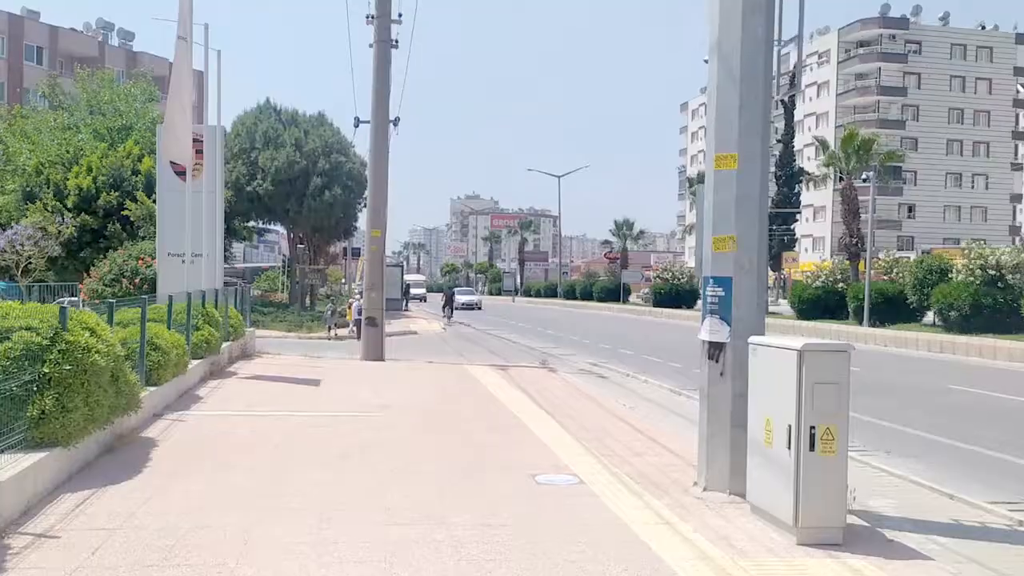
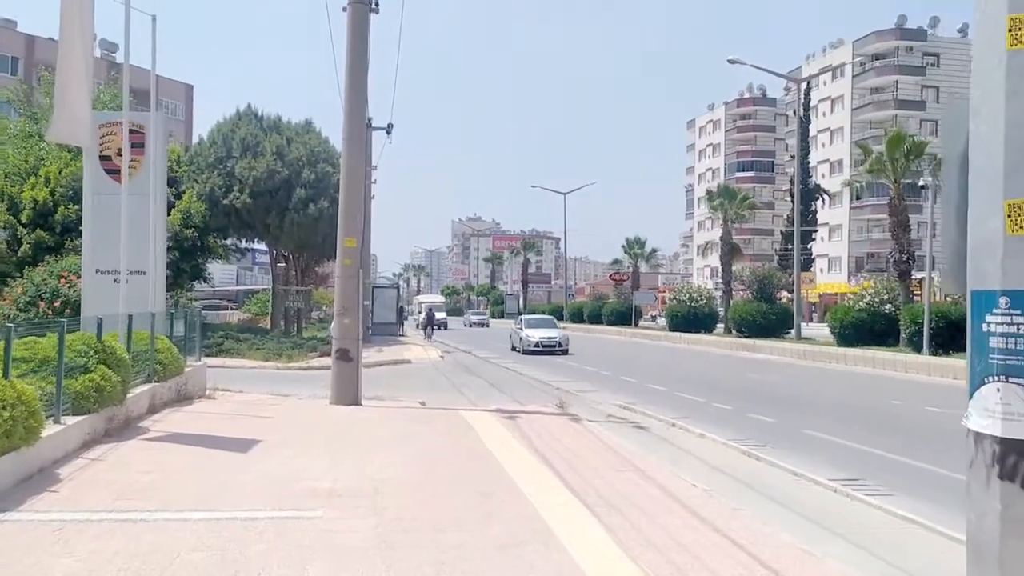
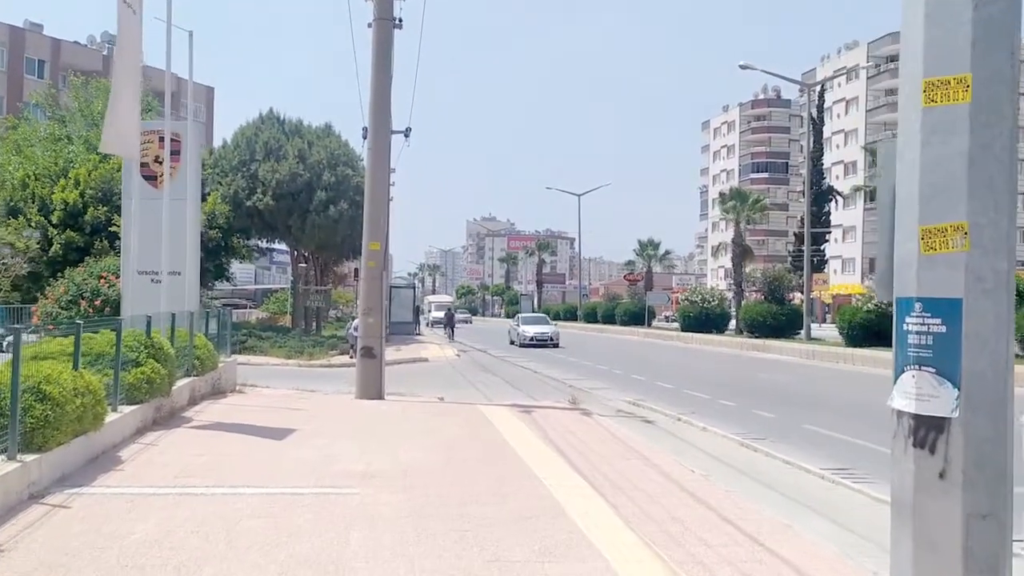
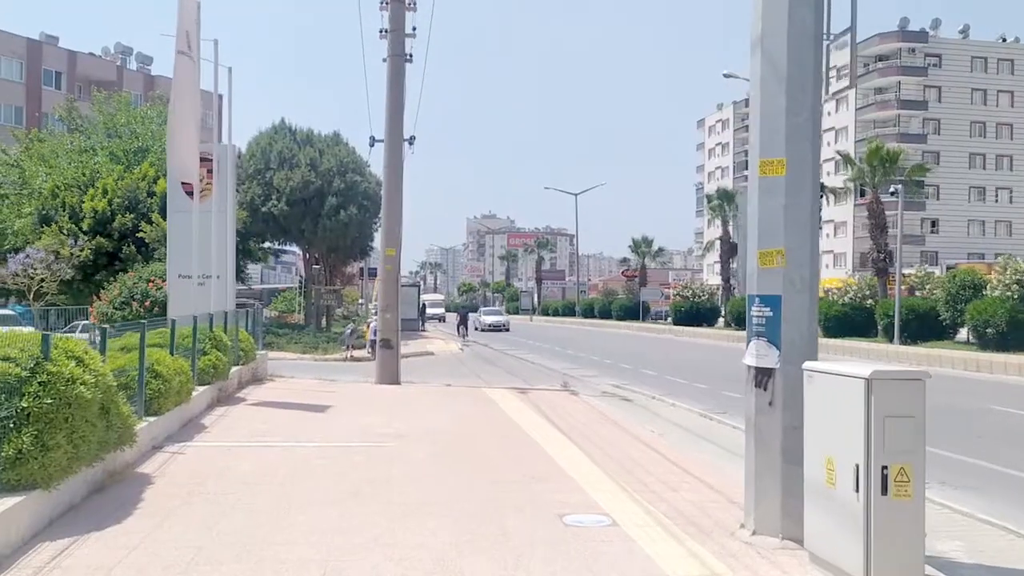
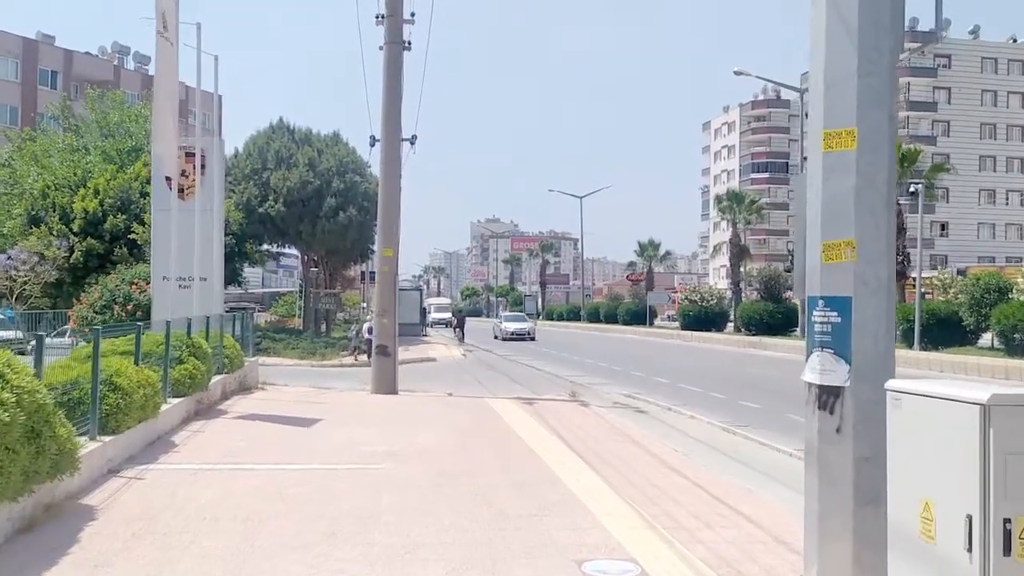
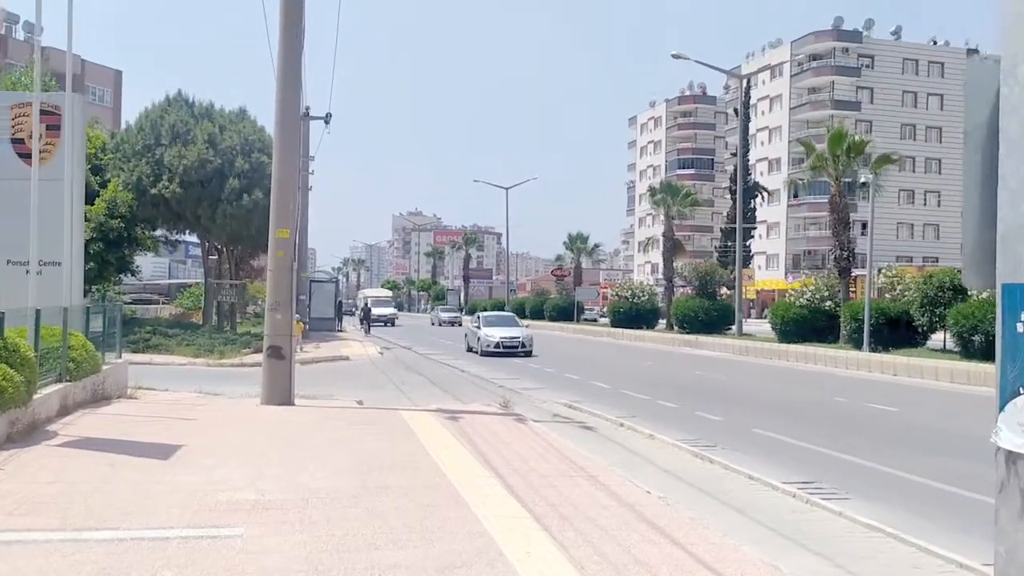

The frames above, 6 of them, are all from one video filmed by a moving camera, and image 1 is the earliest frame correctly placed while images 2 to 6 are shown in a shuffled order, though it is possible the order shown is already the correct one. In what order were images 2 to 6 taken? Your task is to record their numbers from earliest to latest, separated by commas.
4, 5, 3, 2, 6
